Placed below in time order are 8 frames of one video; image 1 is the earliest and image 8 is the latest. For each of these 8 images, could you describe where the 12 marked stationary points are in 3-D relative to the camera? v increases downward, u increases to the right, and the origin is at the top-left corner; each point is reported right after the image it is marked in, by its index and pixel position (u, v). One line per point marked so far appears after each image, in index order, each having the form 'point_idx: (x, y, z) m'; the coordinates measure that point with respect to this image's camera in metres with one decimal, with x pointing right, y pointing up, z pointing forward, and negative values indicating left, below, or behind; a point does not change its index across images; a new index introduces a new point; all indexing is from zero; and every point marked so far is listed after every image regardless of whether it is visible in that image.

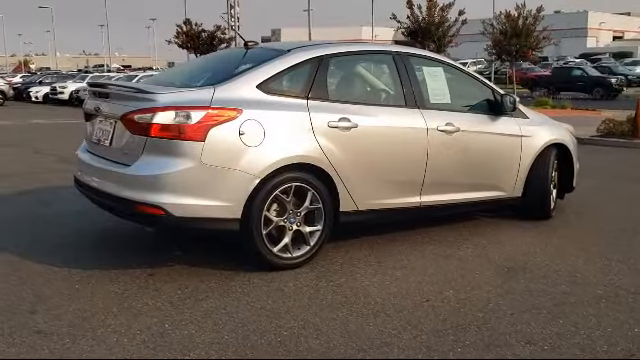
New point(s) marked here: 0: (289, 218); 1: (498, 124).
0: (-0.2, -0.3, +4.8) m
1: (+1.7, +0.5, +6.1) m
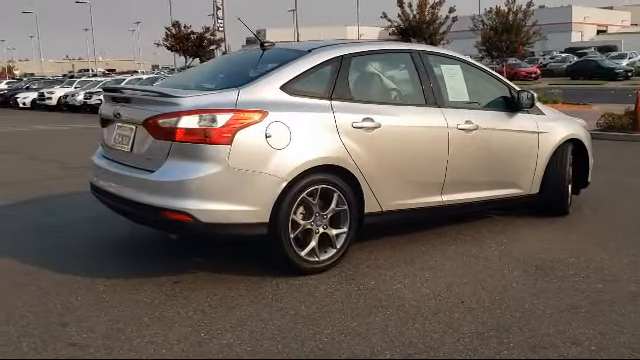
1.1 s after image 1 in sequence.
0: (0.0, -0.3, +4.7) m
1: (+1.9, +0.6, +6.1) m
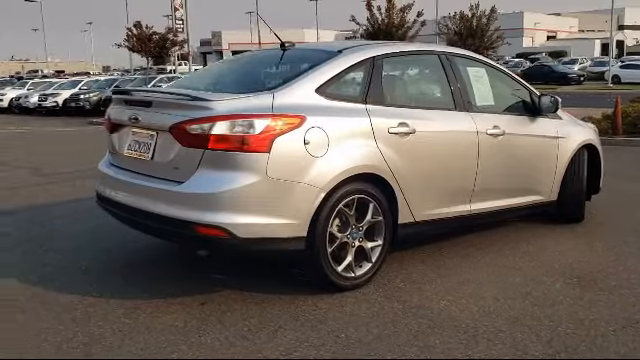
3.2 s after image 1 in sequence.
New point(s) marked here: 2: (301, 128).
0: (+0.2, -0.4, +4.4) m
1: (+2.0, +0.5, +5.9) m
2: (-0.1, +0.3, +4.1) m
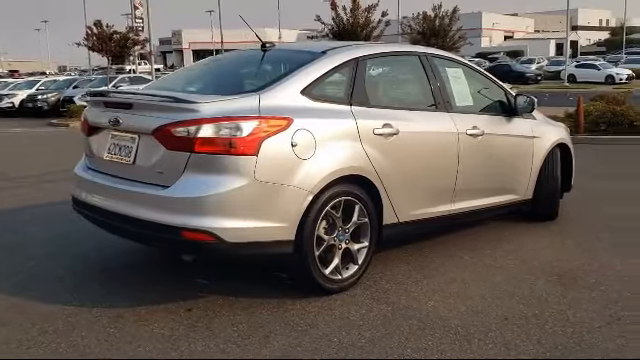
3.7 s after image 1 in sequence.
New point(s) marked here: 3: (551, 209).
0: (+0.1, -0.4, +4.4) m
1: (+1.8, +0.5, +6.0) m
2: (-0.2, +0.3, +4.0) m
3: (+2.4, -0.3, +6.6) m
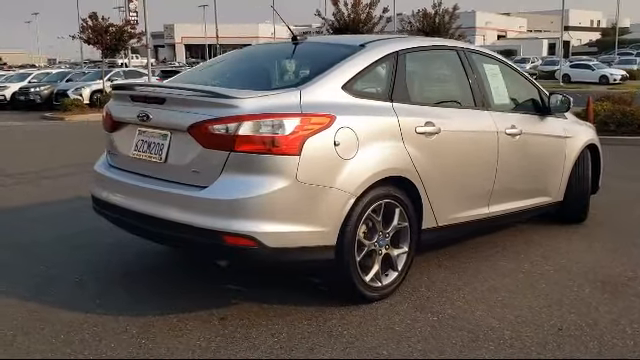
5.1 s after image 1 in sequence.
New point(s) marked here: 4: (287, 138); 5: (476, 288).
0: (+0.4, -0.4, +4.1) m
1: (+2.1, +0.5, +5.8) m
2: (+0.1, +0.3, +3.8) m
3: (+2.6, -0.3, +6.4) m
4: (-0.2, +0.2, +3.6) m
5: (+1.1, -0.8, +4.5) m
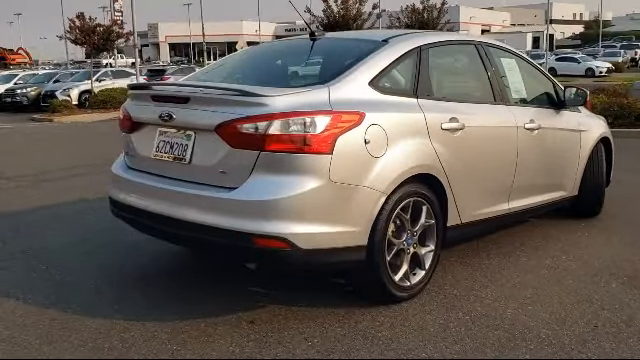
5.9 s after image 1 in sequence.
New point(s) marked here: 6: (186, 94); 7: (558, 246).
0: (+0.6, -0.4, +4.1) m
1: (+2.2, +0.6, +5.7) m
2: (+0.2, +0.3, +3.7) m
3: (+2.8, -0.3, +6.4) m
4: (0.0, +0.2, +3.5) m
5: (+1.3, -0.7, +4.4) m
6: (-0.8, +0.5, +3.8) m
7: (+2.1, -0.6, +5.5) m
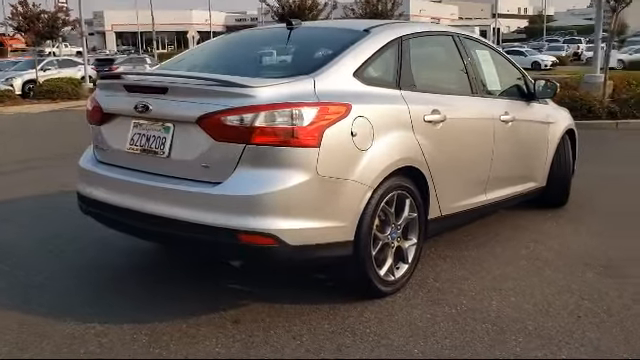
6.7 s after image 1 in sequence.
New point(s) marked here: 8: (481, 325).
0: (+0.4, -0.3, +4.0) m
1: (+2.0, +0.6, +5.8) m
2: (+0.2, +0.4, +3.6) m
3: (+2.5, -0.2, +6.5) m
4: (-0.1, +0.3, +3.4) m
5: (+1.1, -0.7, +4.4) m
6: (-0.9, +0.6, +3.6) m
7: (+1.8, -0.5, +5.5) m
8: (+0.9, -0.8, +3.6) m
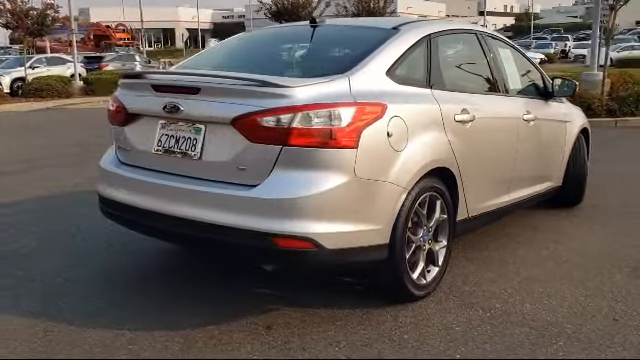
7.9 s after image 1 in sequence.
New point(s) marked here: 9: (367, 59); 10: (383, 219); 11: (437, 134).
0: (+0.6, -0.3, +3.9) m
1: (+2.1, +0.6, +5.7) m
2: (+0.4, +0.3, +3.5) m
3: (+2.6, -0.2, +6.4) m
4: (+0.1, +0.3, +3.3) m
5: (+1.3, -0.7, +4.4) m
6: (-0.7, +0.5, +3.5) m
7: (+2.0, -0.5, +5.5) m
8: (+1.1, -0.8, +3.6) m
9: (+0.3, +0.7, +3.8) m
10: (+0.3, -0.2, +3.5) m
11: (+0.7, +0.3, +3.9) m
